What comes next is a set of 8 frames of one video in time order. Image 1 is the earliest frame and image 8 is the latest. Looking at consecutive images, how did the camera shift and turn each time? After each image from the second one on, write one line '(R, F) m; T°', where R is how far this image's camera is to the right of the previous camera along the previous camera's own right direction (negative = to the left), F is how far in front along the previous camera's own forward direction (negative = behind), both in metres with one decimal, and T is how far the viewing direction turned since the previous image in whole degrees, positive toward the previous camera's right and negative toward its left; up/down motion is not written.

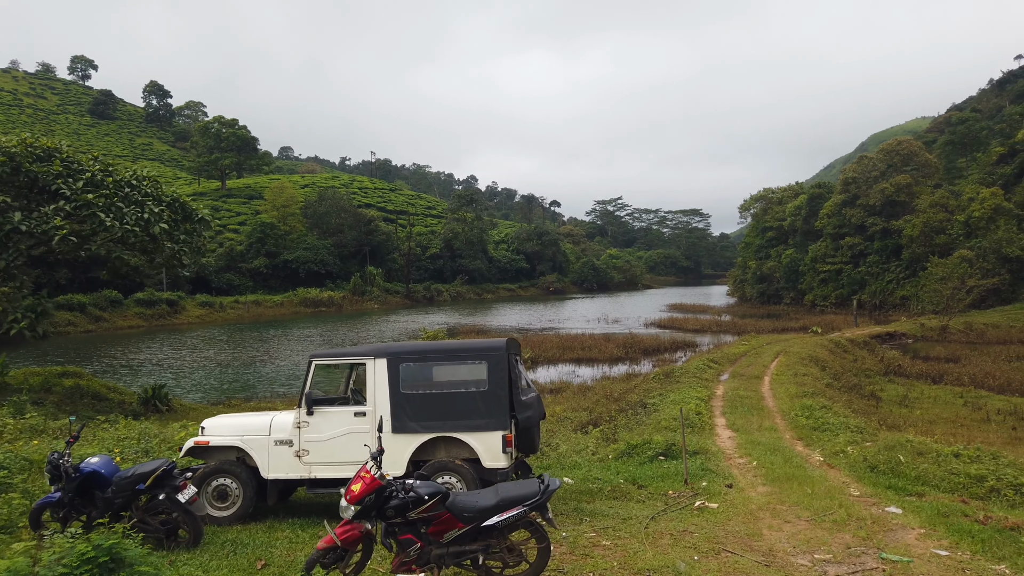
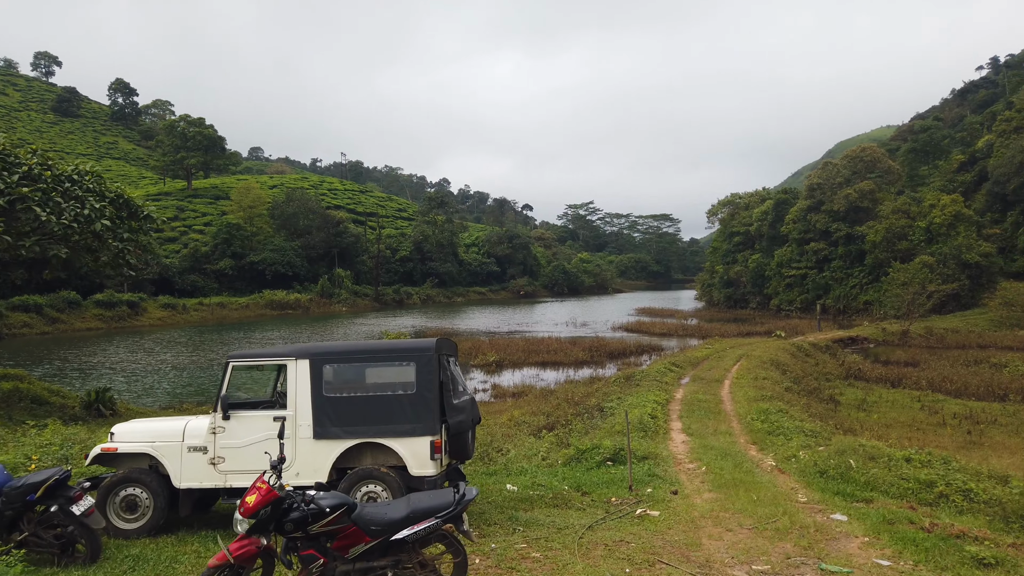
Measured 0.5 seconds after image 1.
(+0.4, +0.3) m; +3°
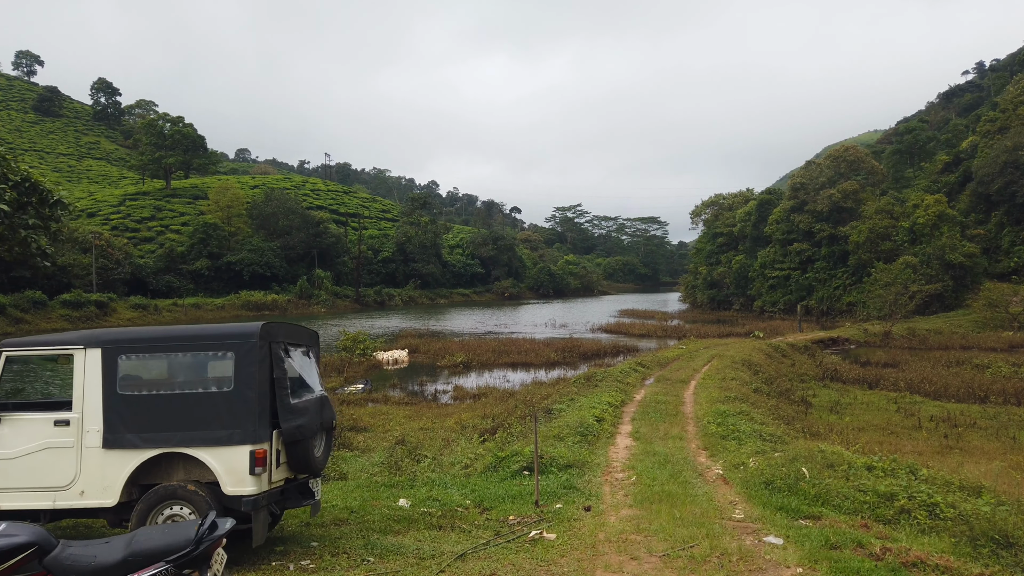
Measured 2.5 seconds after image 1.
(+1.2, +1.0) m; +1°
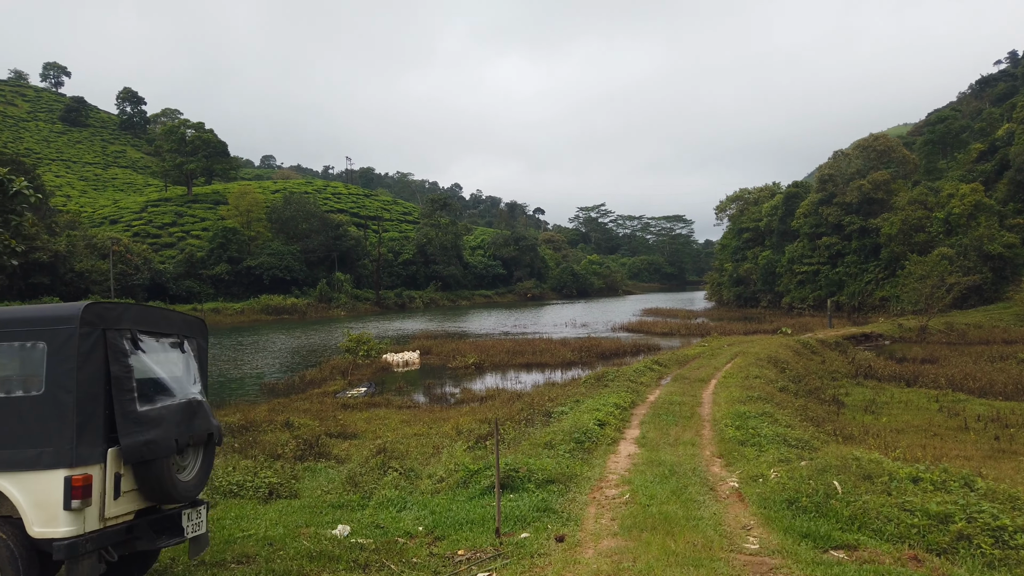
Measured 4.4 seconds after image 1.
(+0.6, +1.1) m; -3°
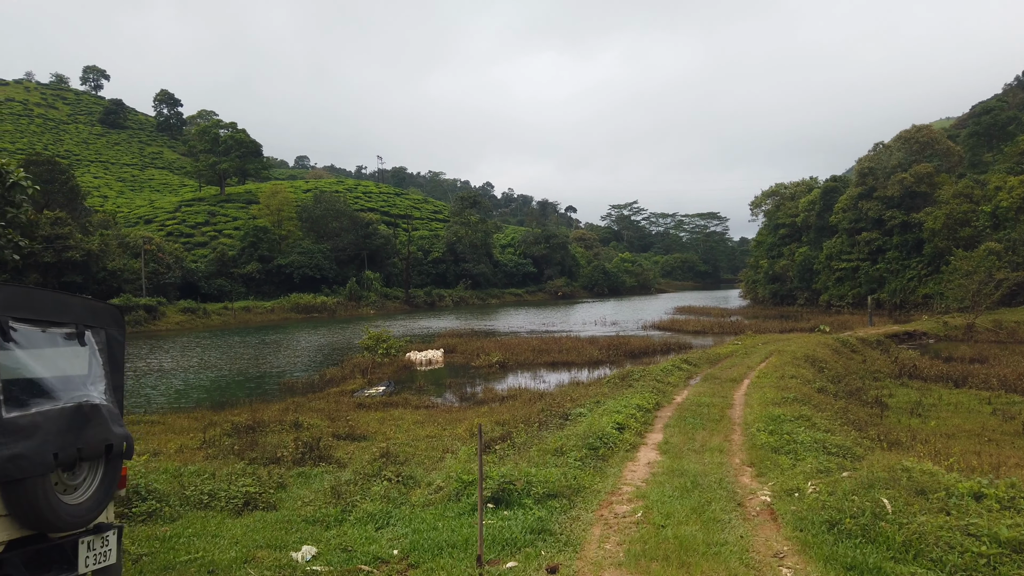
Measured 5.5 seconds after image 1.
(+0.3, +0.7) m; -3°
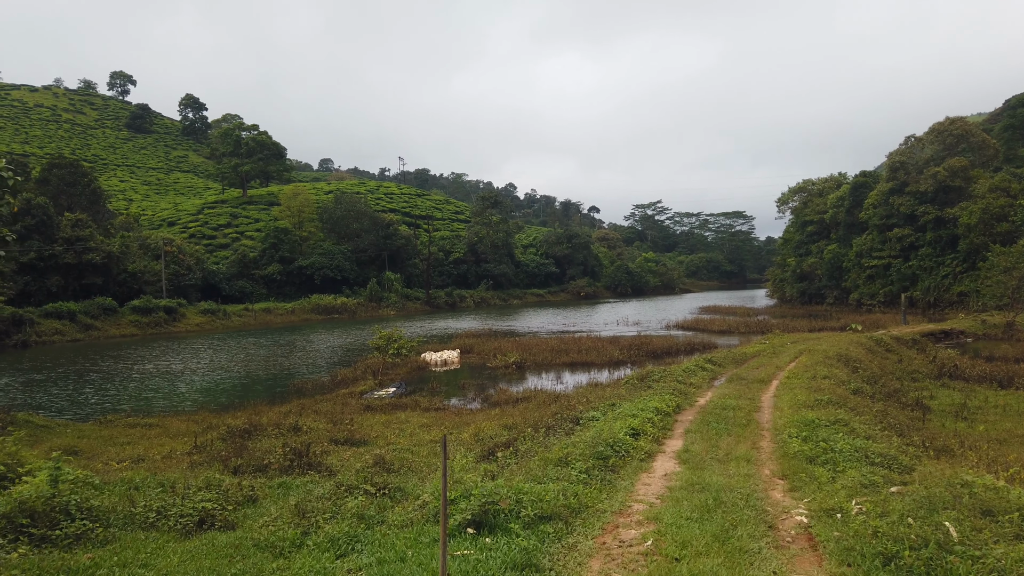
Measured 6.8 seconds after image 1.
(+0.3, +0.8) m; -2°
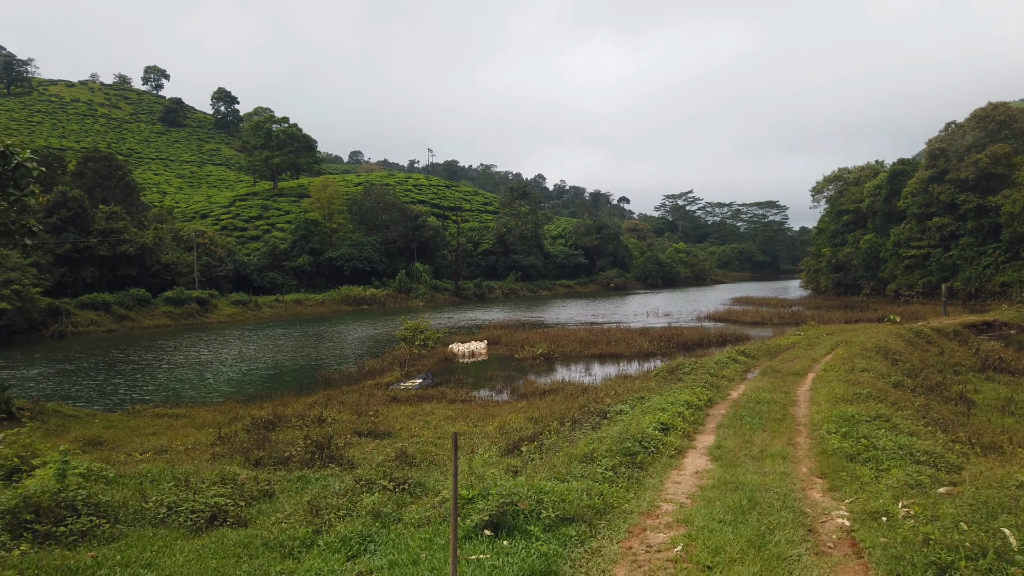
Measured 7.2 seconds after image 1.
(+0.1, +0.3) m; -3°
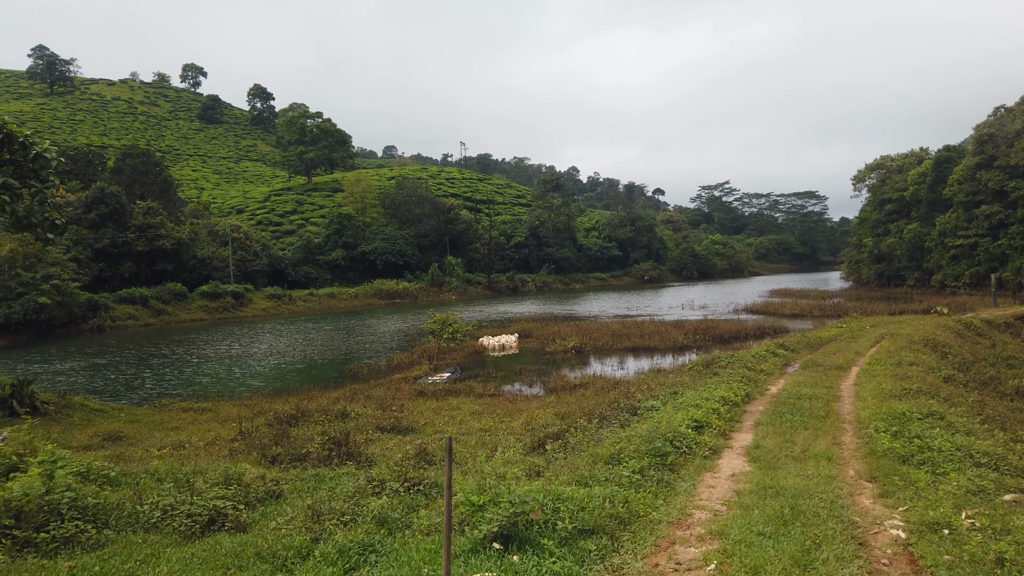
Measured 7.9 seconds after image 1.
(+0.2, +0.4) m; -4°
